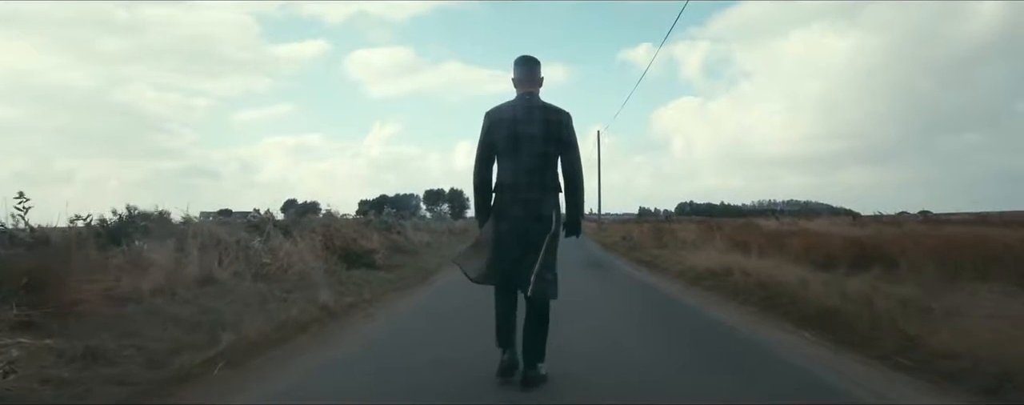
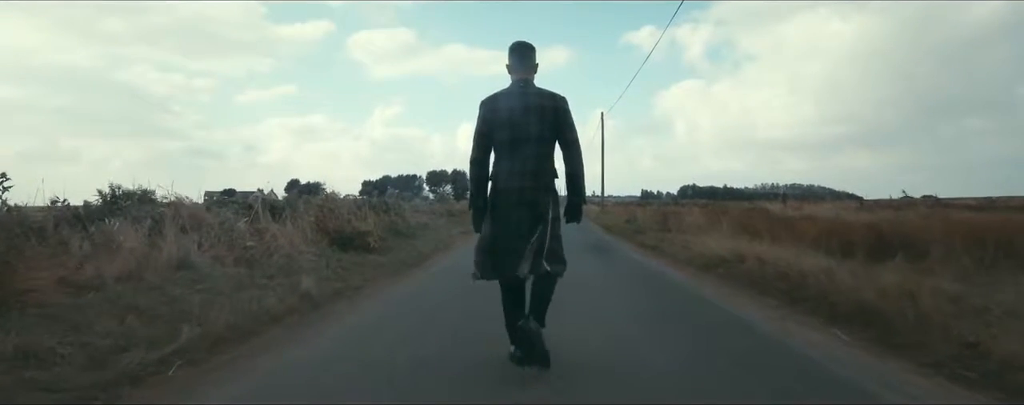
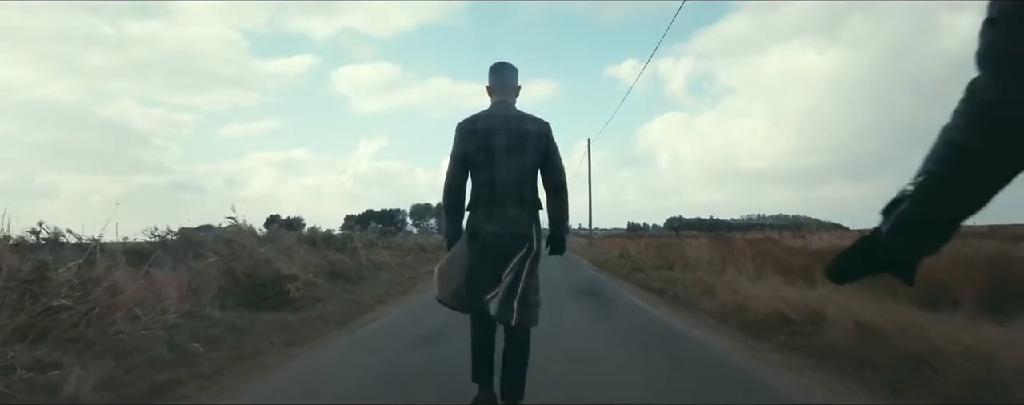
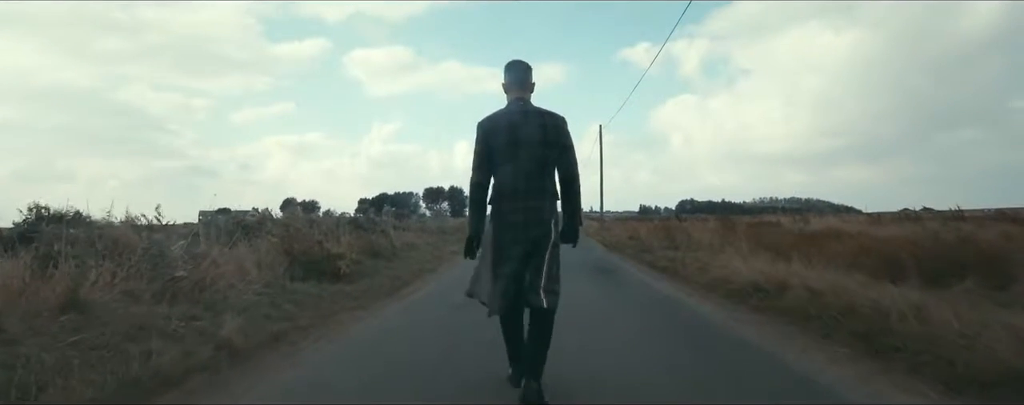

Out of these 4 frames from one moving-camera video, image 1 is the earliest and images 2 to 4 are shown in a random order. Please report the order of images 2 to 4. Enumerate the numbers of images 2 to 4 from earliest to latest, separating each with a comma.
2, 4, 3
